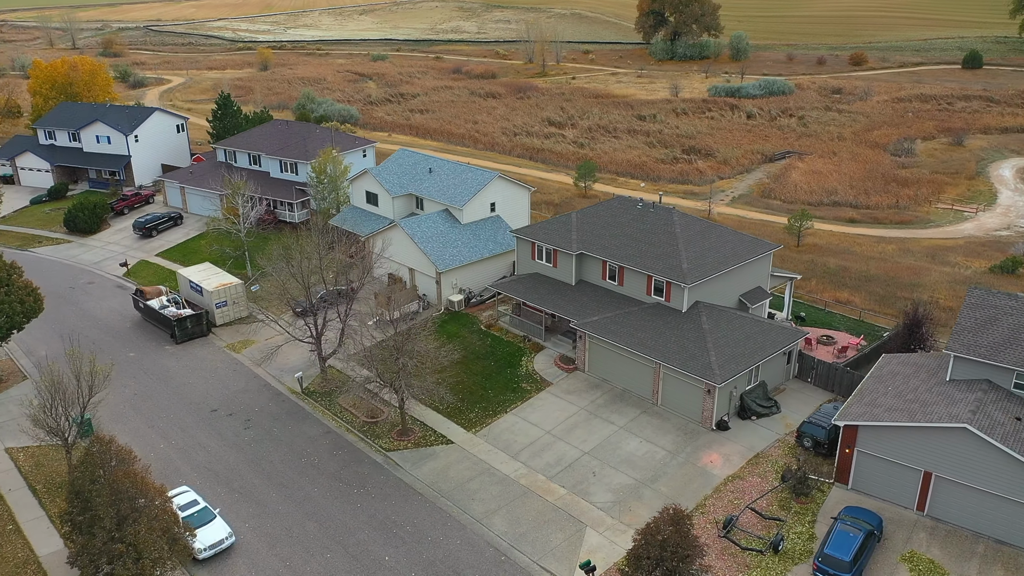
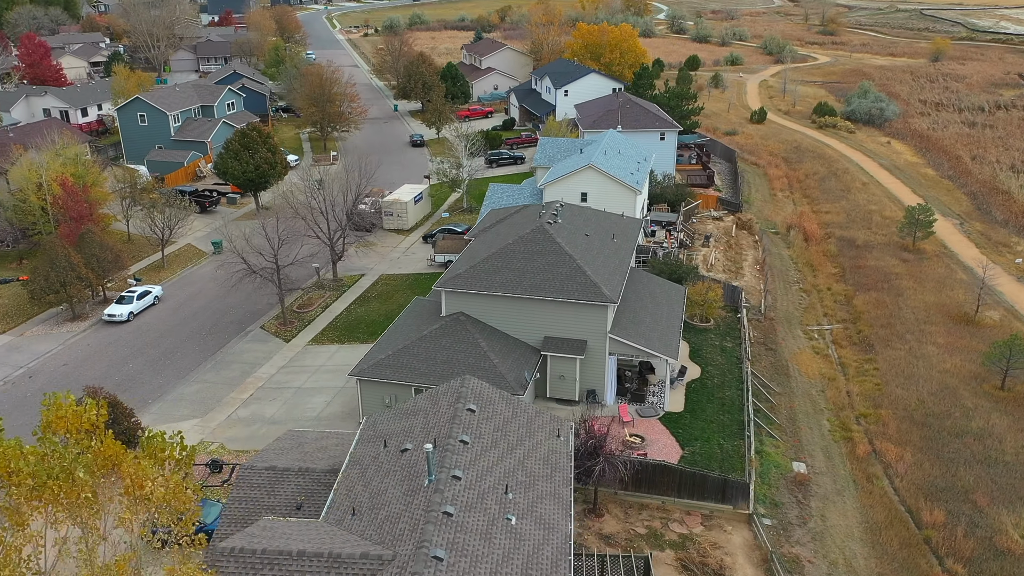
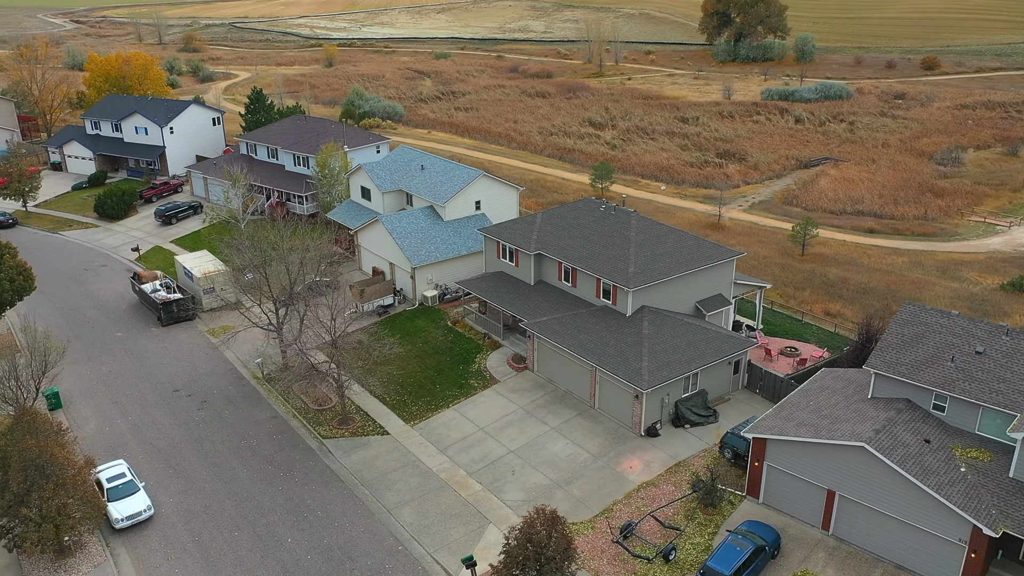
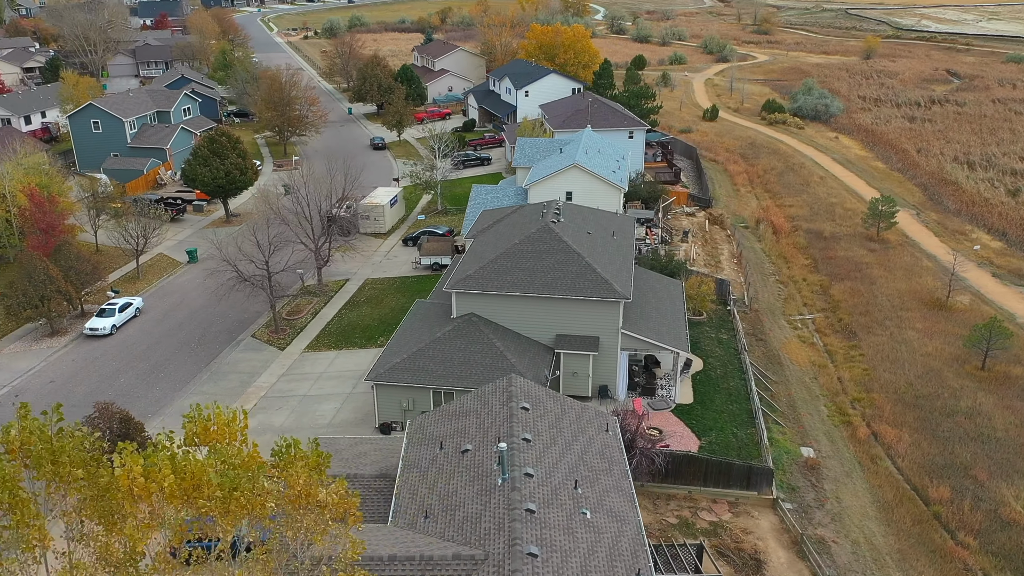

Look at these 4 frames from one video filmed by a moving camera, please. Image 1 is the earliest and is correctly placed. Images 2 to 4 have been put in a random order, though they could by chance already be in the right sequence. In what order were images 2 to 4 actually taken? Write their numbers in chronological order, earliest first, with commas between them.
3, 4, 2
